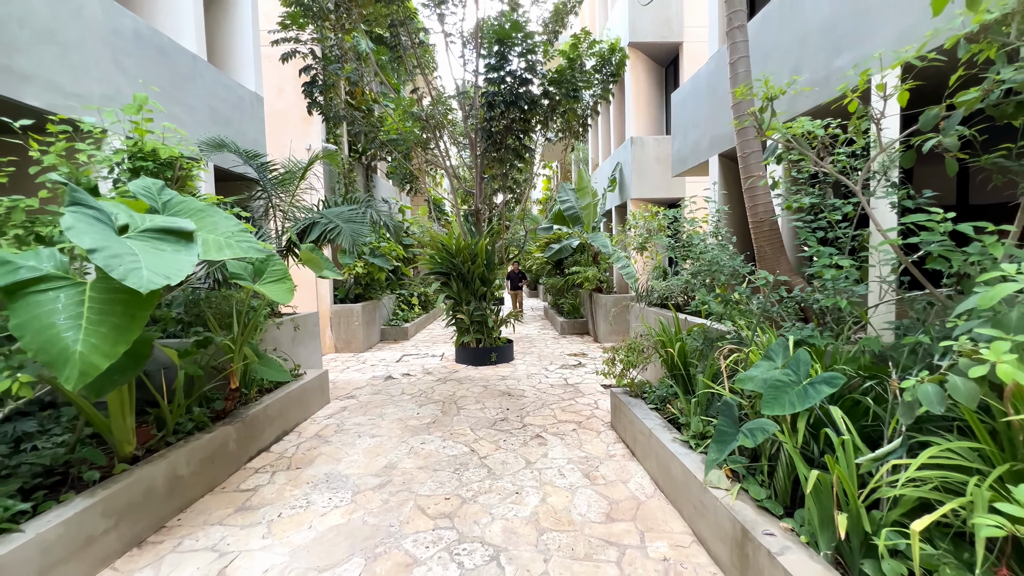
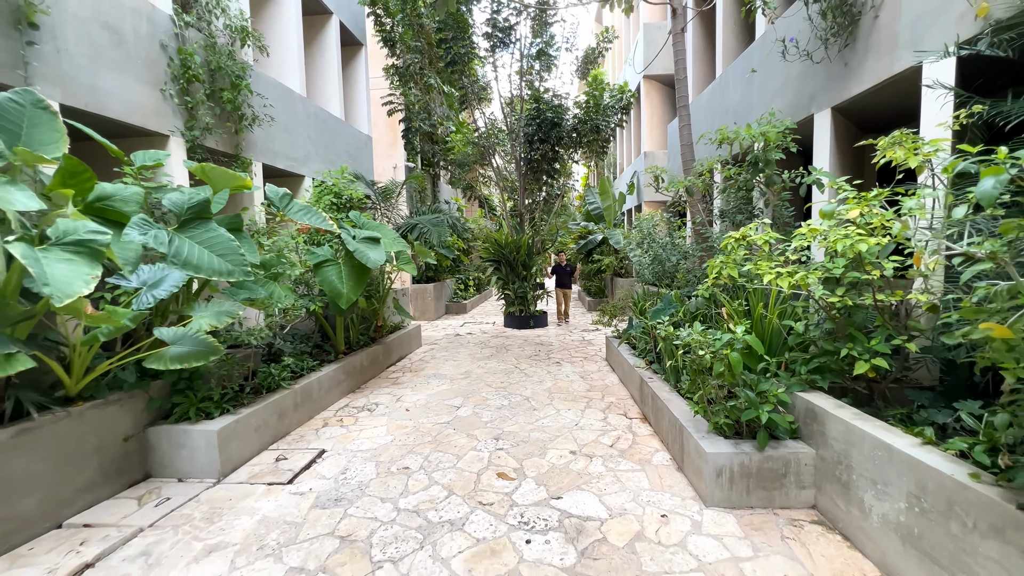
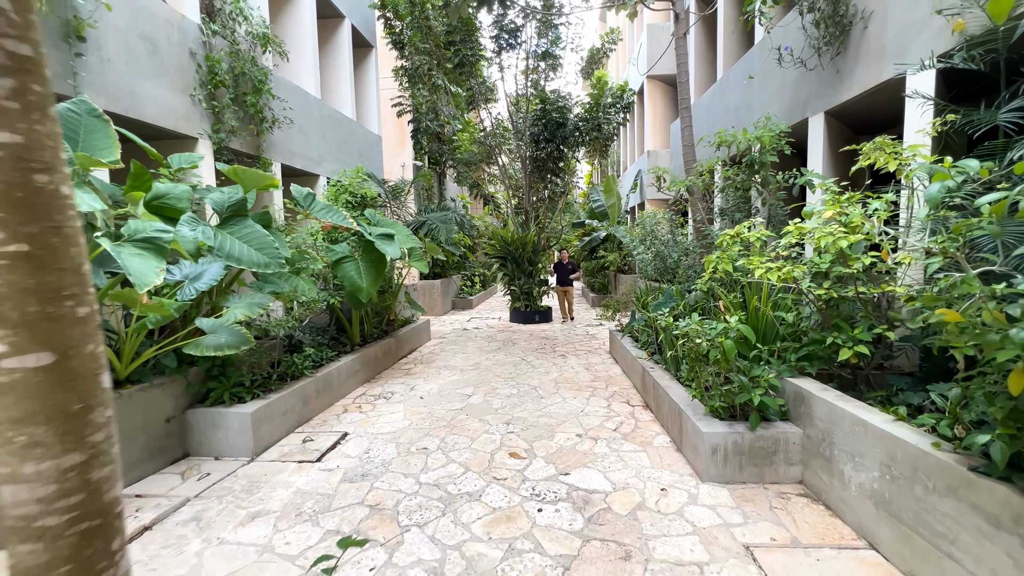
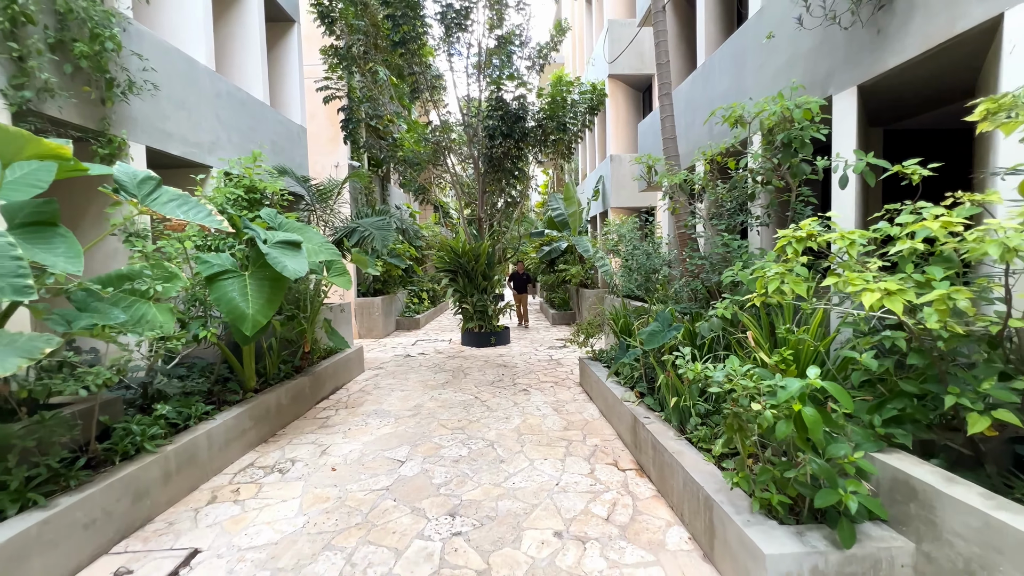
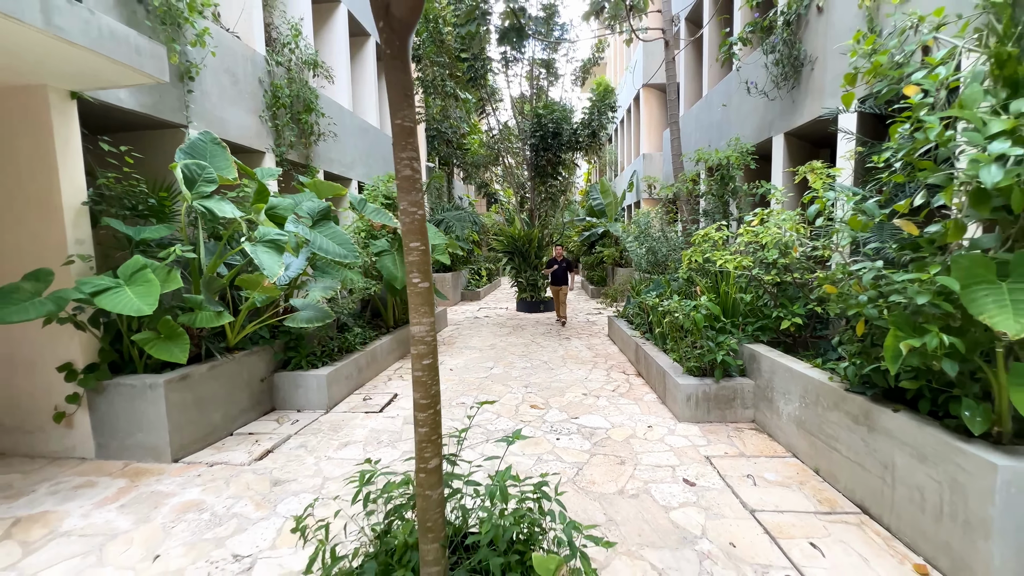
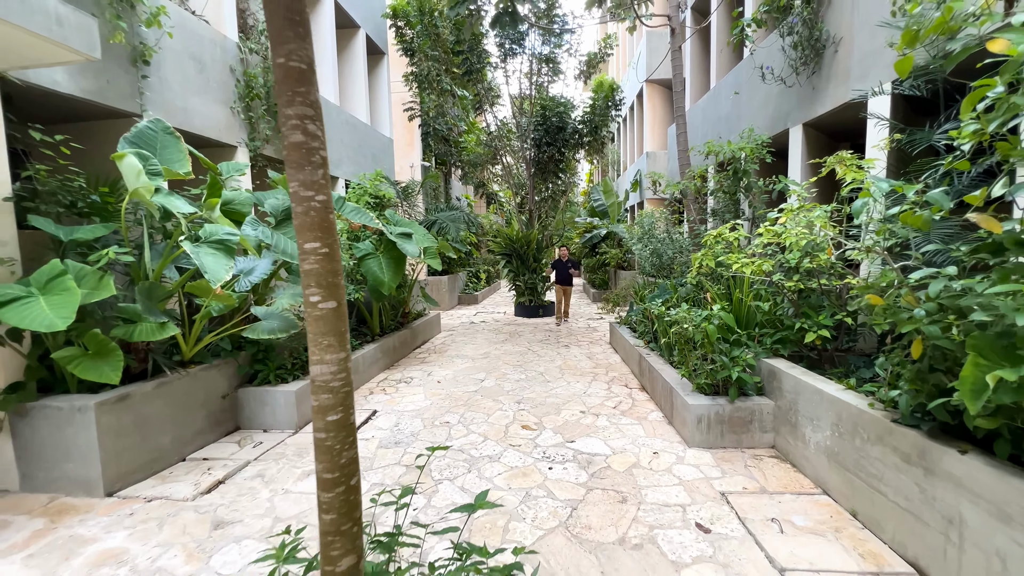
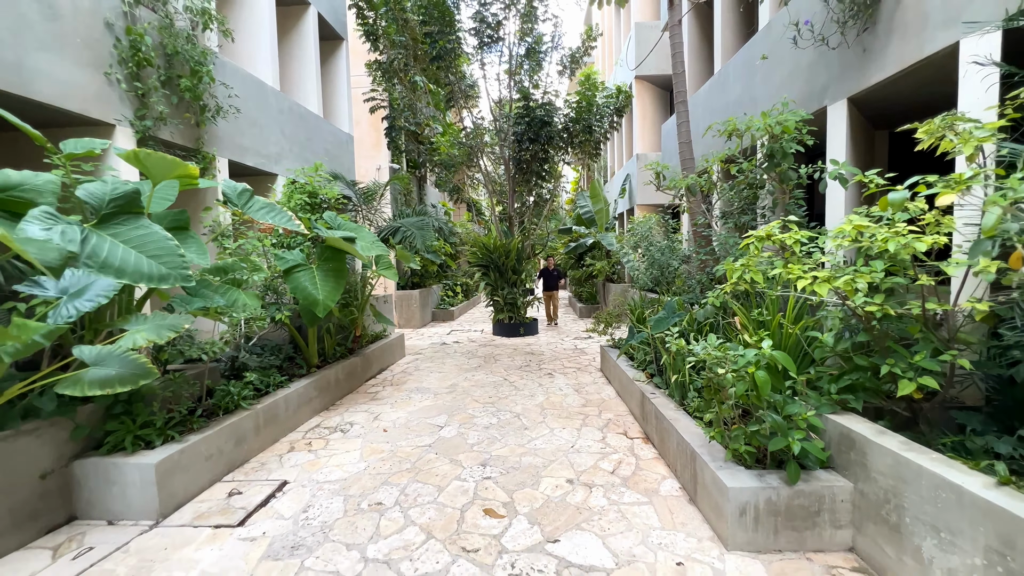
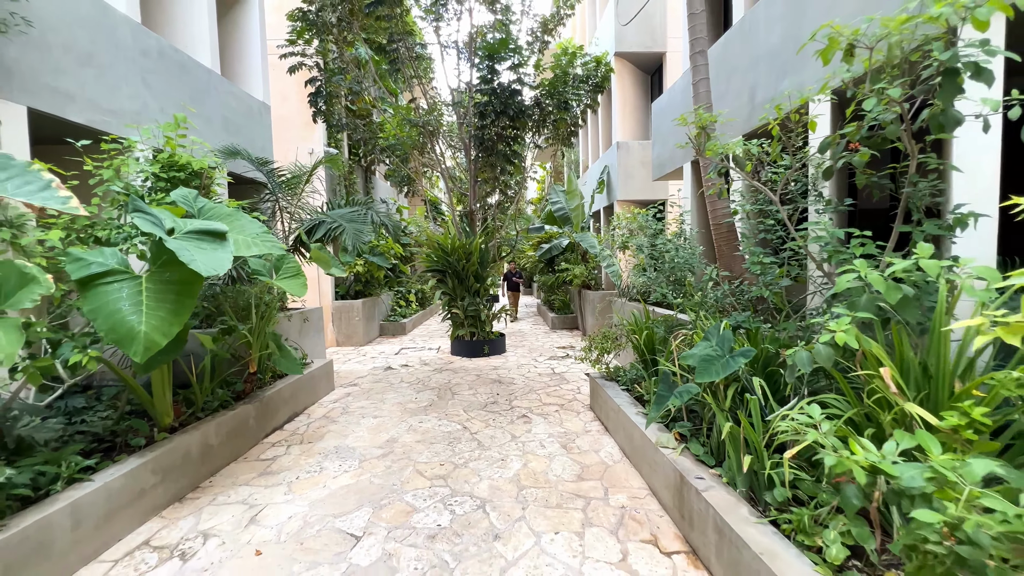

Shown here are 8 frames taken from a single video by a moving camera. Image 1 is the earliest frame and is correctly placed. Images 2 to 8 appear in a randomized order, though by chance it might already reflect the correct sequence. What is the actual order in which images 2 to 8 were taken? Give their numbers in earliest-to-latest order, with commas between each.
8, 4, 7, 2, 3, 6, 5
